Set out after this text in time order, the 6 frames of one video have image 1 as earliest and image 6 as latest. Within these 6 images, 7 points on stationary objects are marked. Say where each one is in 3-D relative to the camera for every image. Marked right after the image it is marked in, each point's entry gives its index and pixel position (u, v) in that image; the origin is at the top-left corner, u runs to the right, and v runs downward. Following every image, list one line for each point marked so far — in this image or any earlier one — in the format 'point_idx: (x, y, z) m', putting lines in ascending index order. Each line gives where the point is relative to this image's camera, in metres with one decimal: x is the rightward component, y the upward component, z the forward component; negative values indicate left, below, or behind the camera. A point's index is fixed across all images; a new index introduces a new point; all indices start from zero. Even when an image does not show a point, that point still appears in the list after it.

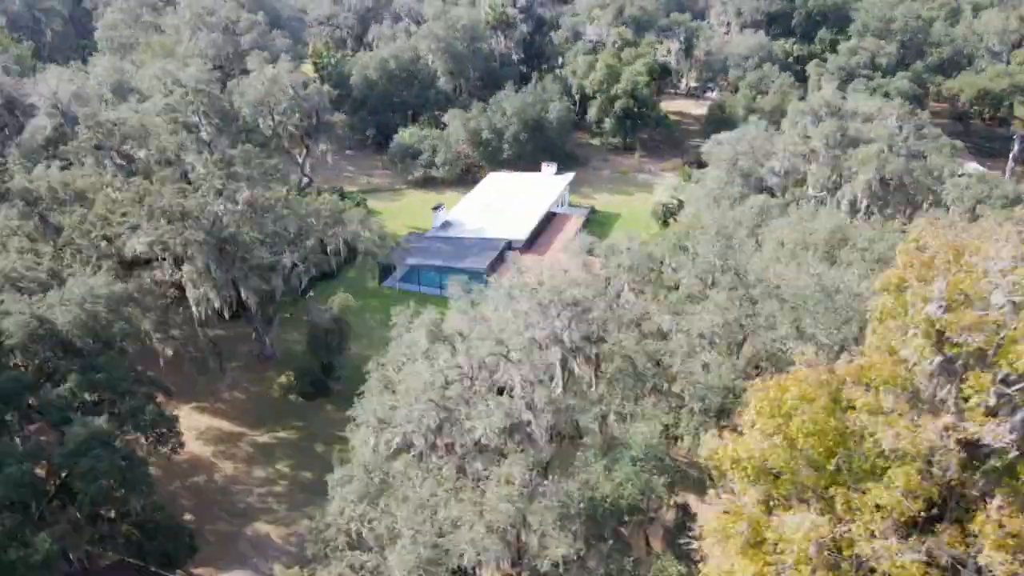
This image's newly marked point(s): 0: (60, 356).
0: (-11.0, -1.7, +18.8) m
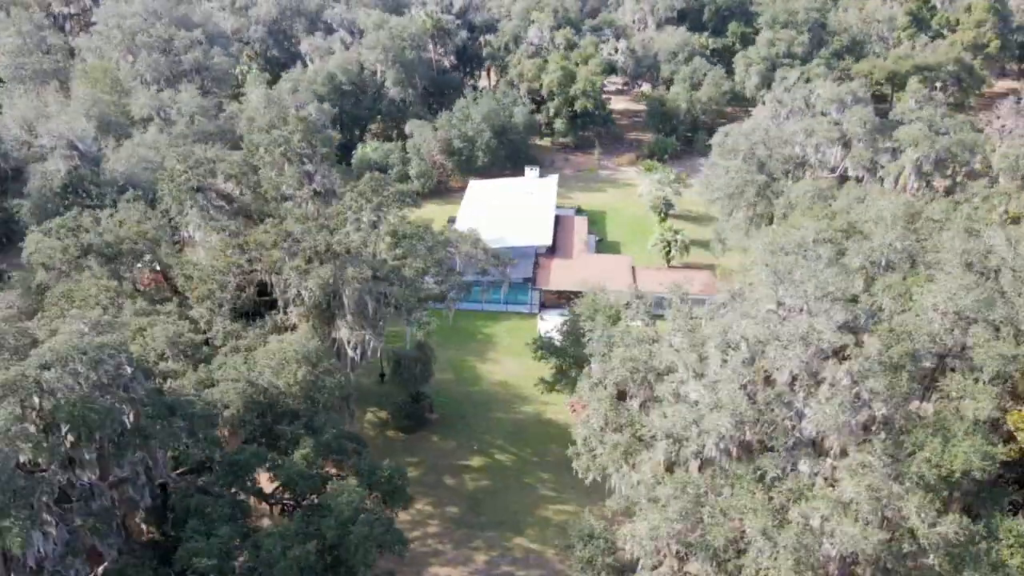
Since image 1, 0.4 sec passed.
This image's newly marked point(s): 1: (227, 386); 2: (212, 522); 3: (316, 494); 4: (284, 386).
0: (-5.3, -3.0, +17.0) m
1: (-6.1, -2.1, +16.4) m
2: (-5.8, -4.5, +14.8) m
3: (-4.1, -4.3, +16.2) m
4: (-4.9, -2.2, +16.8) m
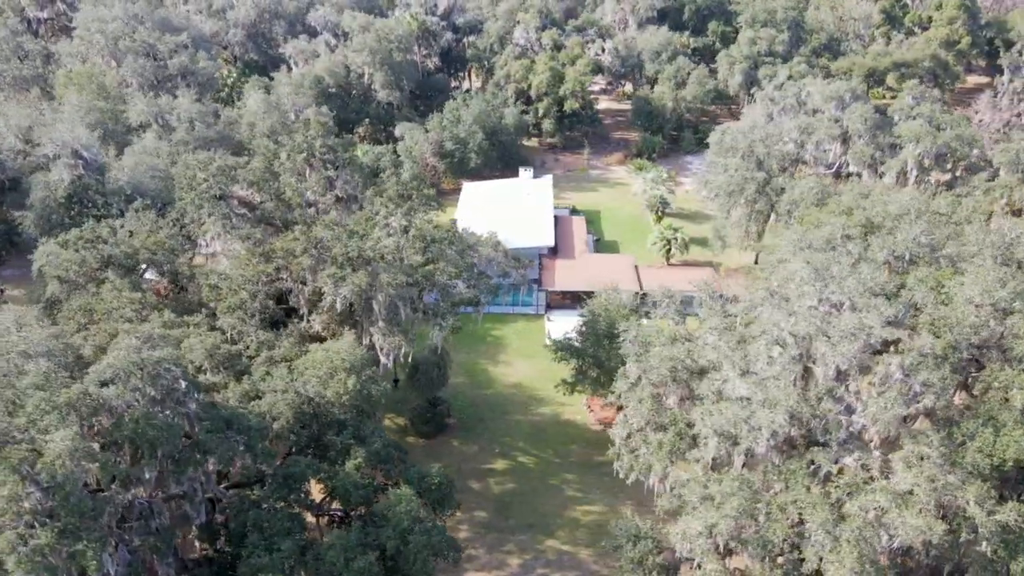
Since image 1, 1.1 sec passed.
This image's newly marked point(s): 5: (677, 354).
0: (-4.2, -3.2, +16.7) m
1: (-5.0, -2.3, +16.1) m
2: (-4.5, -4.7, +14.5) m
3: (-3.0, -4.5, +16.0) m
4: (-3.8, -2.3, +16.6) m
5: (+4.1, -1.7, +19.3) m
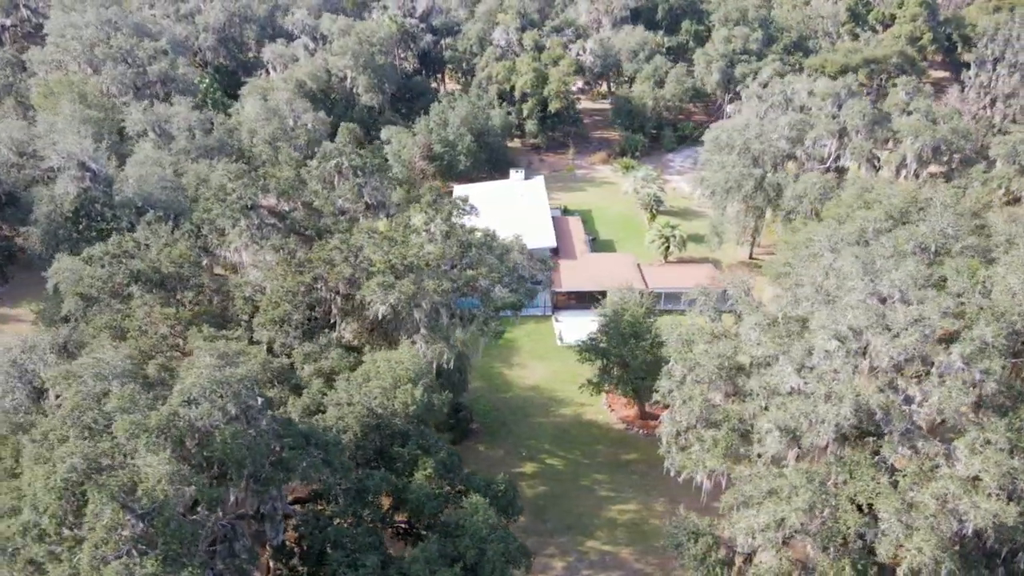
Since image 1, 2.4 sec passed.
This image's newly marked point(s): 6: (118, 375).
0: (-2.8, -3.4, +16.5) m
1: (-3.5, -2.5, +15.8) m
2: (-2.9, -4.9, +14.3) m
3: (-1.4, -4.7, +15.8) m
4: (-2.4, -2.5, +16.3) m
5: (+5.3, -1.6, +19.5) m
6: (-6.9, -1.5, +13.4) m
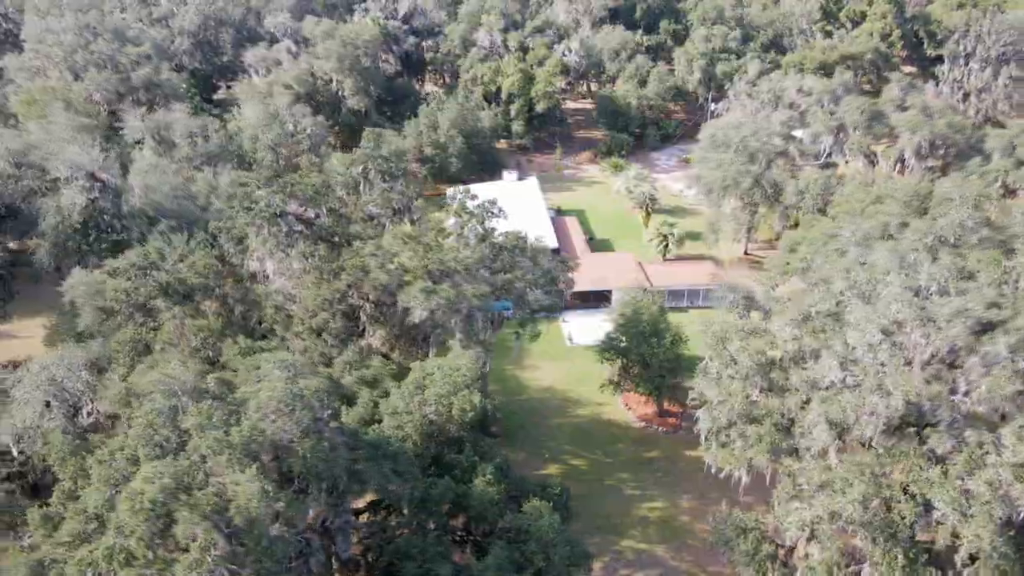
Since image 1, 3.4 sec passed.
0: (-1.6, -3.5, +16.3) m
1: (-2.3, -2.7, +15.6) m
2: (-1.6, -5.0, +14.1) m
3: (-0.2, -4.8, +15.7) m
4: (-1.2, -2.6, +16.2) m
5: (+6.3, -1.5, +19.7) m
6: (-5.5, -1.8, +13.1) m
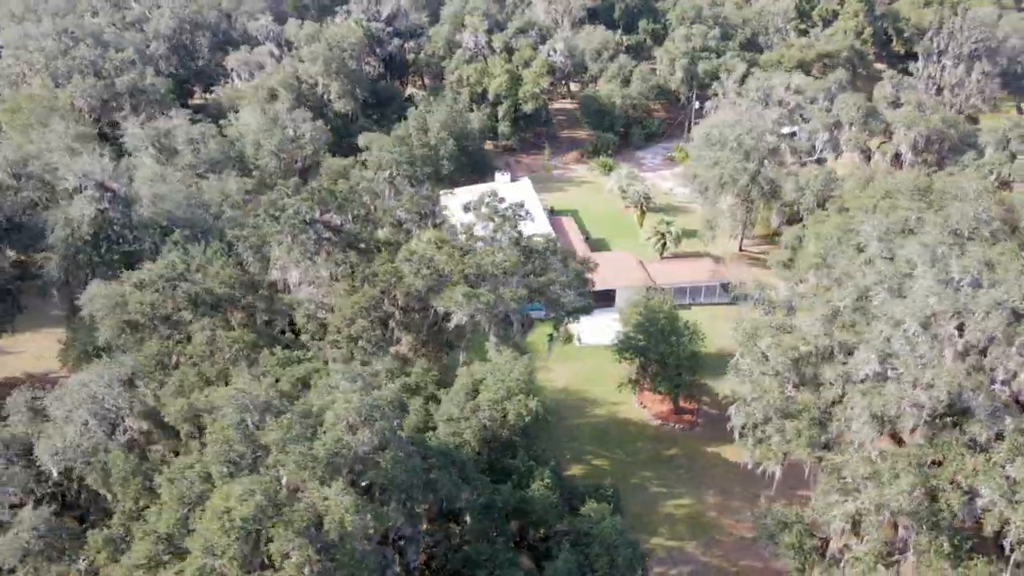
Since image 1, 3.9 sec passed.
0: (-0.4, -3.6, +16.2) m
1: (-1.1, -2.8, +15.5) m
2: (-0.3, -5.1, +14.0) m
3: (+1.0, -4.8, +15.7) m
4: (-0.1, -2.7, +16.1) m
5: (+7.3, -1.4, +20.0) m
6: (-4.3, -2.0, +12.8) m
